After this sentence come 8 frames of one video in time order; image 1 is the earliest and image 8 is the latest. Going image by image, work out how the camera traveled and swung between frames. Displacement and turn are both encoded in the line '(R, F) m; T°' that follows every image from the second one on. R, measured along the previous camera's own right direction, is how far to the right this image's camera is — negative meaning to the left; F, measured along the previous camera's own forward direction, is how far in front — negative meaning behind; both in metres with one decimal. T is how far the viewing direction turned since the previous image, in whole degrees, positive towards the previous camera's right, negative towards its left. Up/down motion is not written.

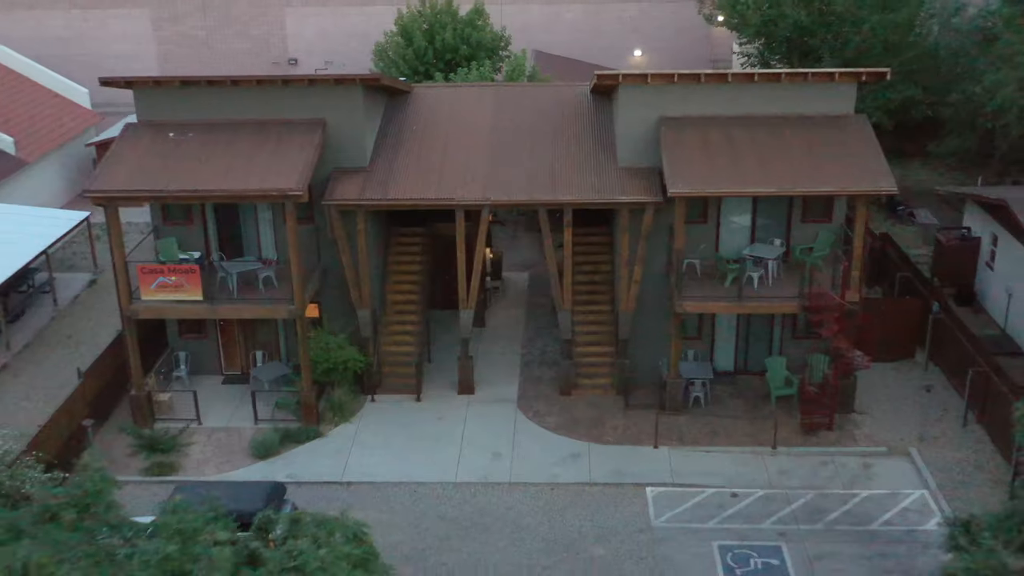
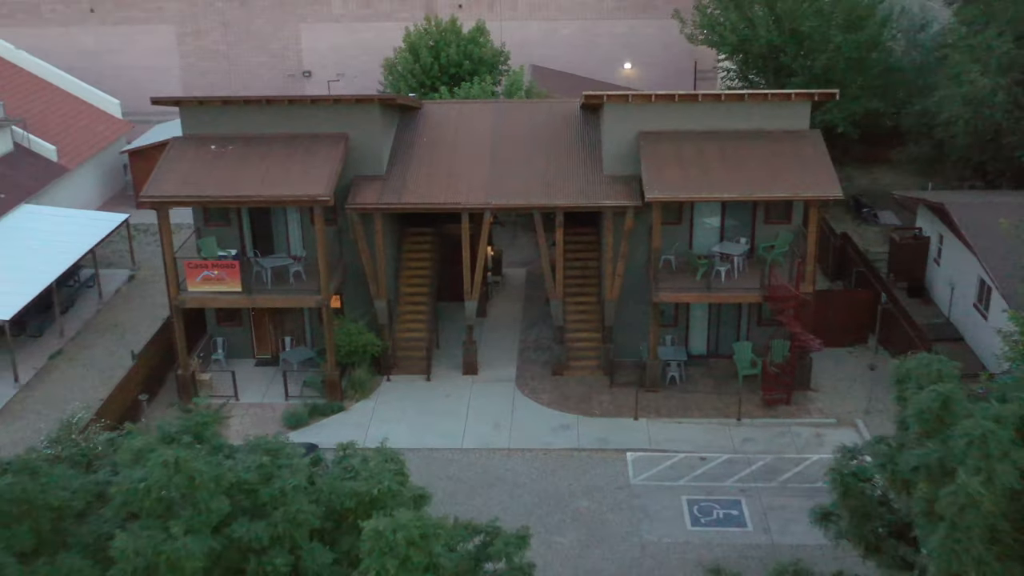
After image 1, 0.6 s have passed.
(0.0, -2.3) m; 0°
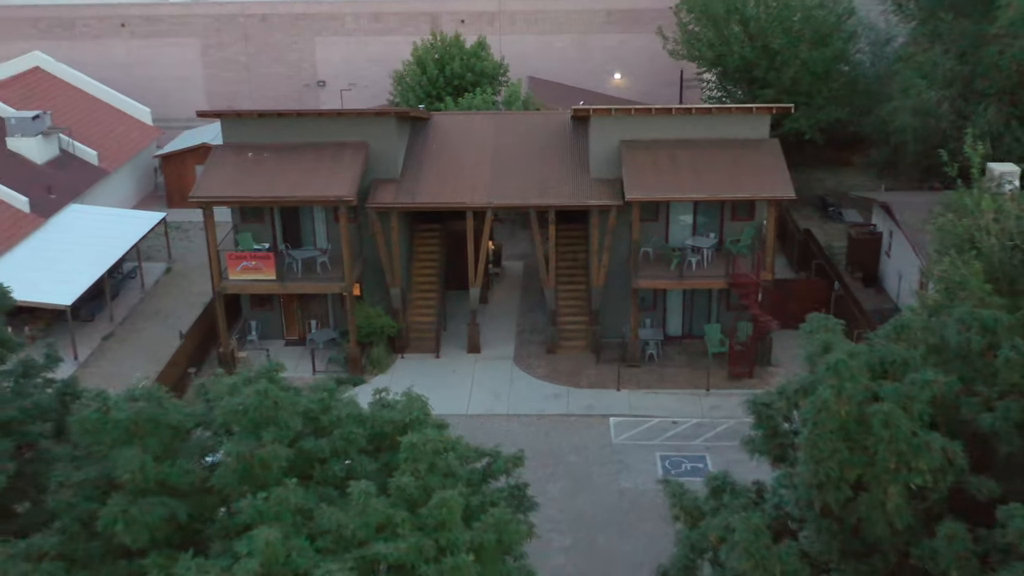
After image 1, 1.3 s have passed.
(0.0, -2.7) m; 0°
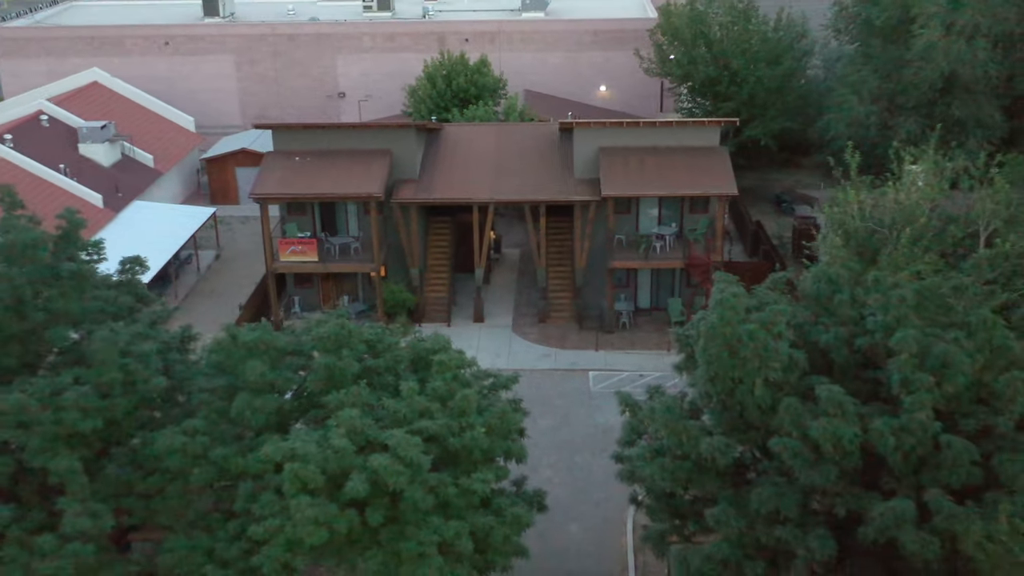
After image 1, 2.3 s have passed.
(0.0, -4.7) m; 0°
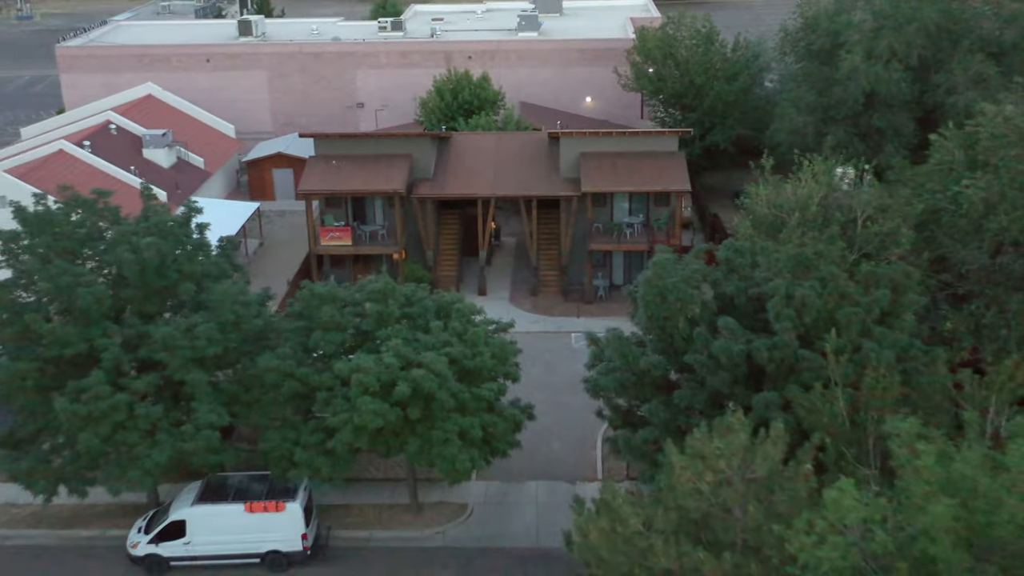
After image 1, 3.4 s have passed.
(0.0, -5.9) m; 0°
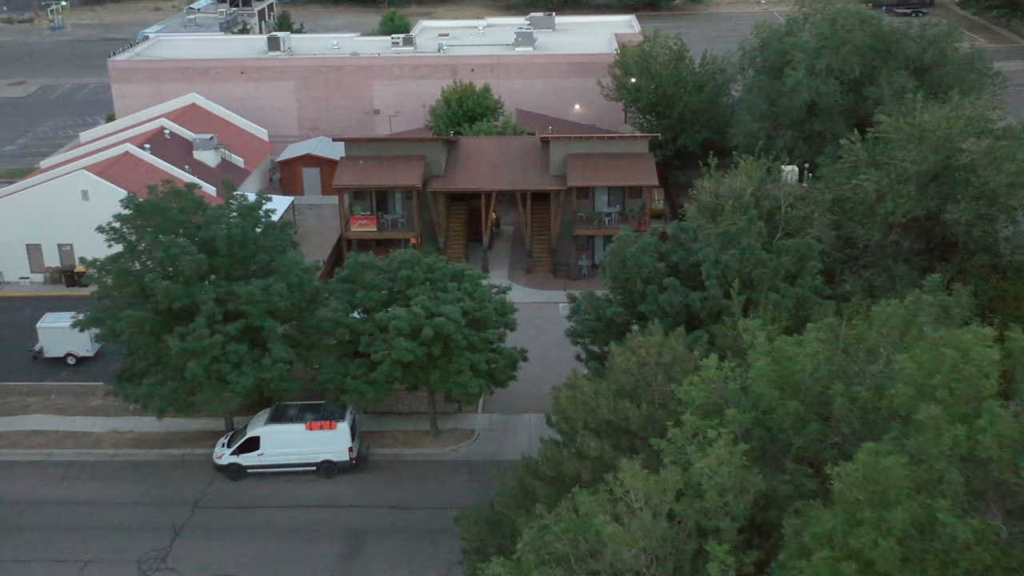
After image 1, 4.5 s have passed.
(0.0, -6.3) m; 0°
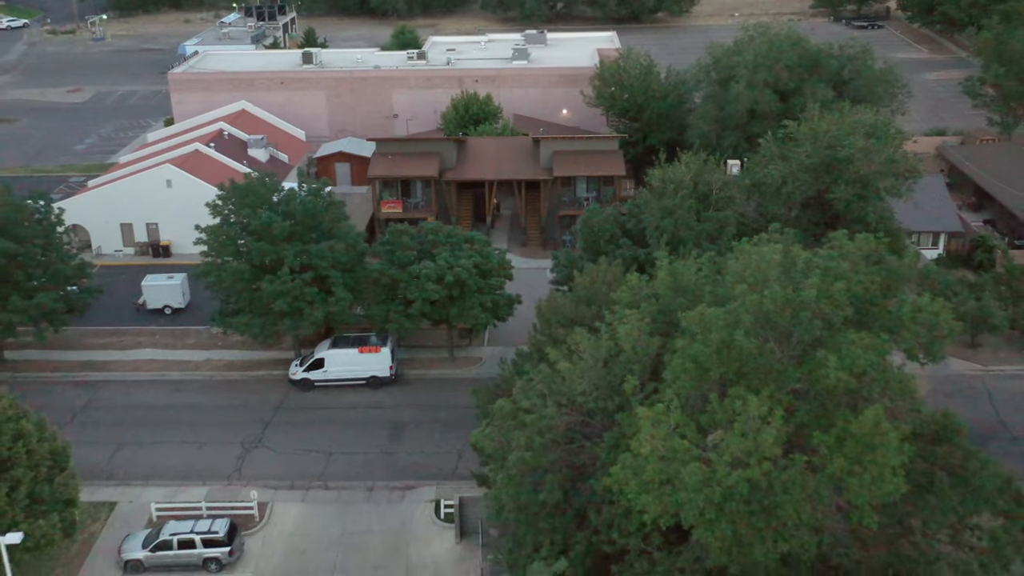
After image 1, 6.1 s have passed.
(0.0, -9.6) m; 0°
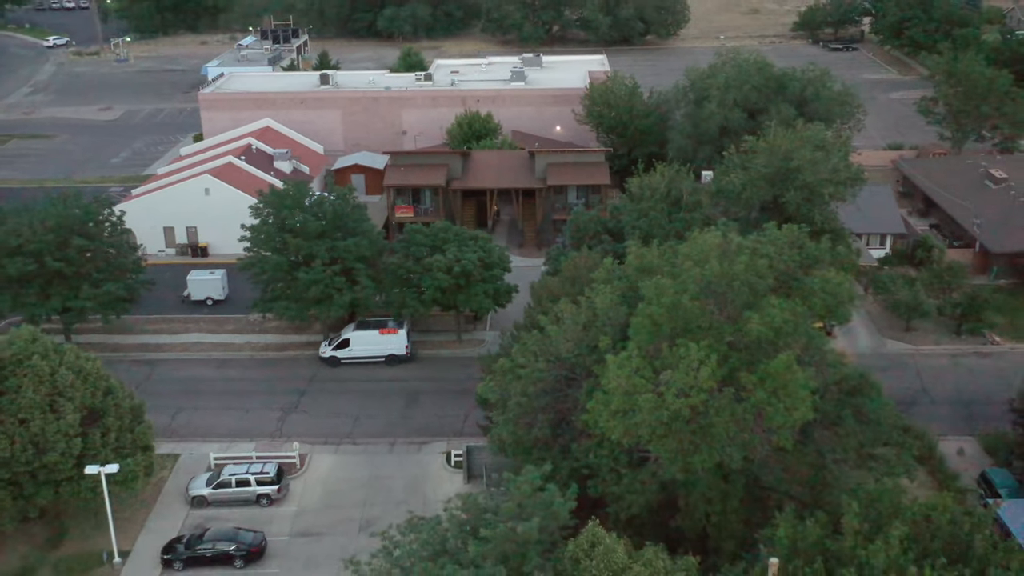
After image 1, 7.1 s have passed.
(0.0, -6.1) m; 0°
